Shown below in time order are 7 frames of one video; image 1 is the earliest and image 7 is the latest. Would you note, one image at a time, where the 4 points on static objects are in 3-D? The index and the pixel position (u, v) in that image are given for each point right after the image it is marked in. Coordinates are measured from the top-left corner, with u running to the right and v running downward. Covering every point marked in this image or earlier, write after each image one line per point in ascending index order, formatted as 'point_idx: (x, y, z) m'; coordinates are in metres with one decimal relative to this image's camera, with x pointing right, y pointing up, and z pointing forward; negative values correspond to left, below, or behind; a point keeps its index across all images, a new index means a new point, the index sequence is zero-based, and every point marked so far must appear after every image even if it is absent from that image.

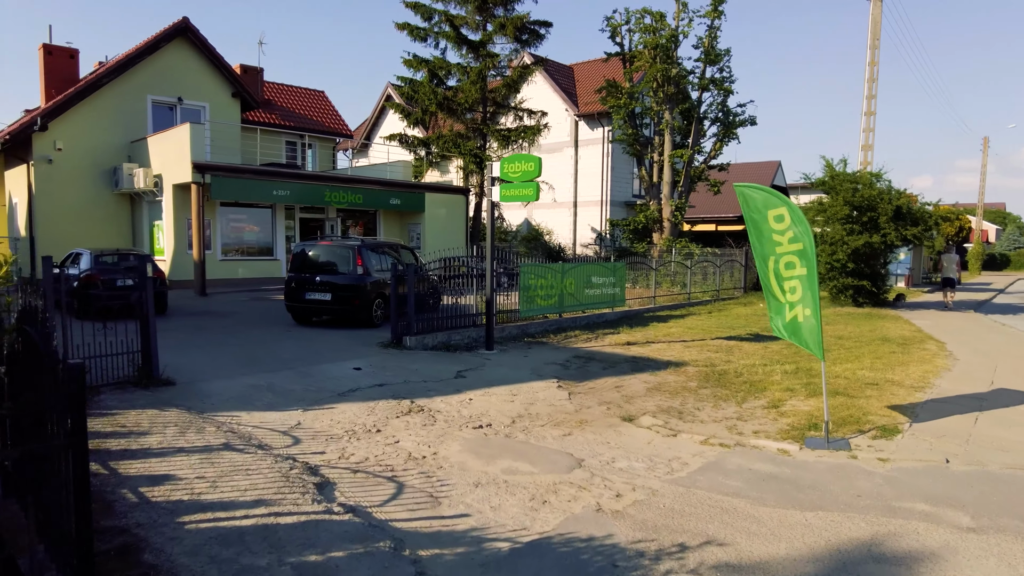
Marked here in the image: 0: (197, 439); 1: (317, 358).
0: (-2.8, -1.3, +6.5) m
1: (-2.8, -1.0, +10.6) m
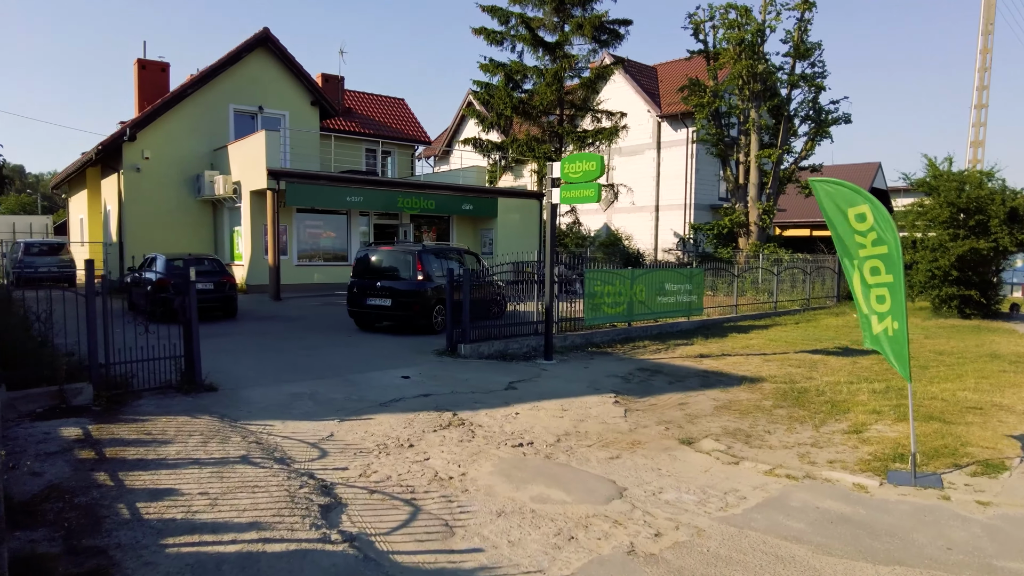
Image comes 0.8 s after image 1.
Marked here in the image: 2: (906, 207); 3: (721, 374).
0: (-2.5, -1.3, +6.2) m
1: (-2.0, -1.1, +10.3) m
2: (+10.4, +2.1, +19.8) m
3: (+2.9, -1.2, +10.4) m
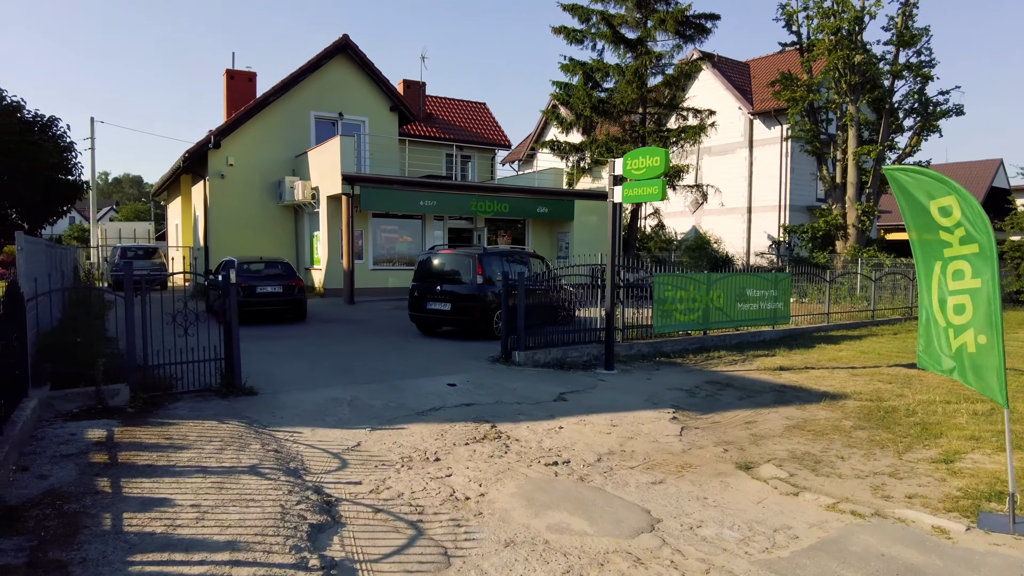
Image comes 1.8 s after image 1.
0: (-2.2, -1.3, +5.9) m
1: (-1.3, -1.1, +9.9) m
2: (+12.3, +1.9, +17.9) m
3: (+3.6, -1.2, +9.4) m
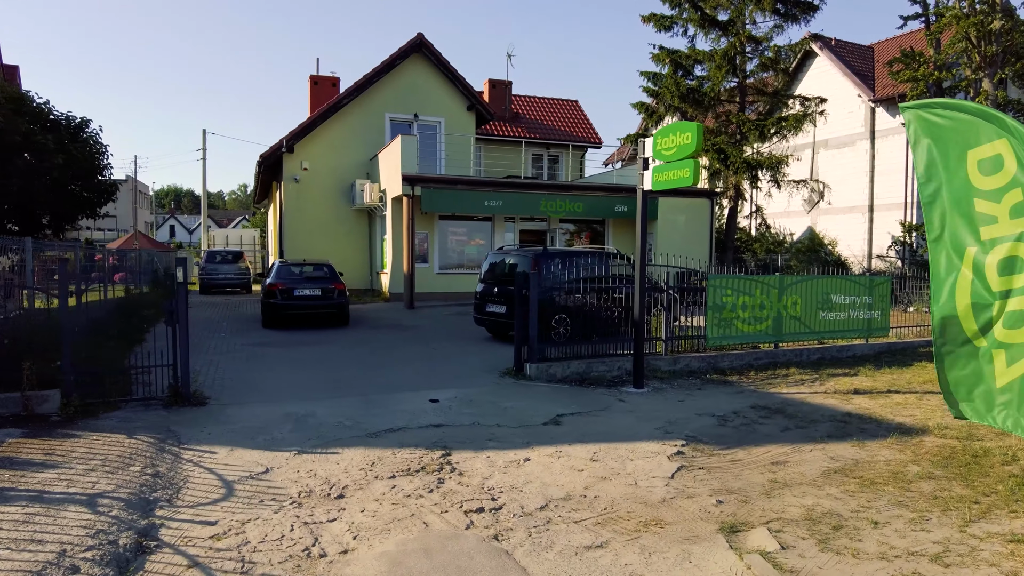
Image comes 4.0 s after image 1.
0: (-2.8, -1.3, +5.0) m
1: (-1.2, -1.1, +8.7) m
2: (+13.6, +1.7, +14.3) m
3: (+3.5, -1.3, +7.4) m
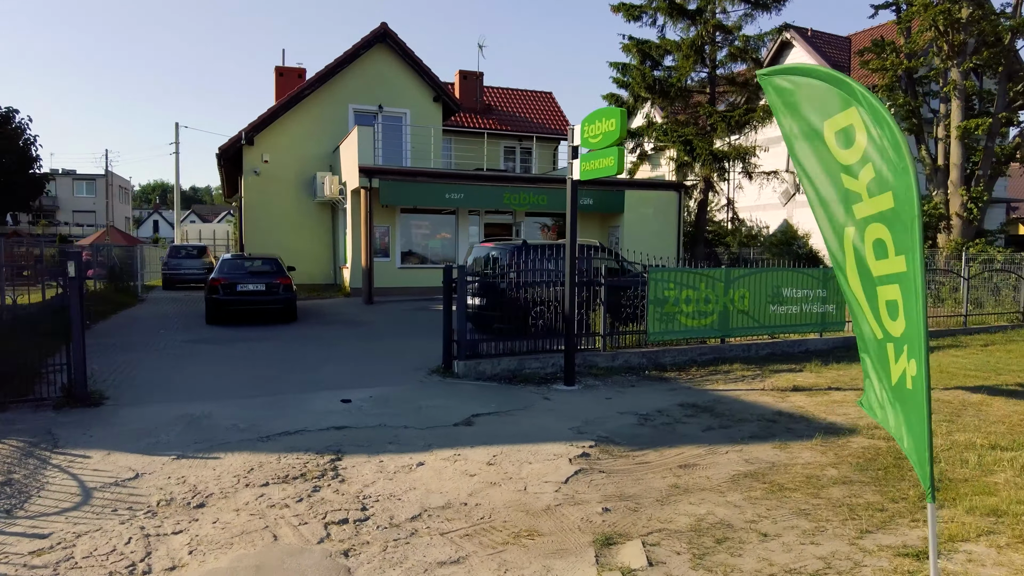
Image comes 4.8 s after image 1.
0: (-3.6, -1.3, +4.6) m
1: (-2.0, -1.1, +8.3) m
2: (+12.7, +1.9, +14.0) m
3: (+2.7, -1.2, +7.1) m
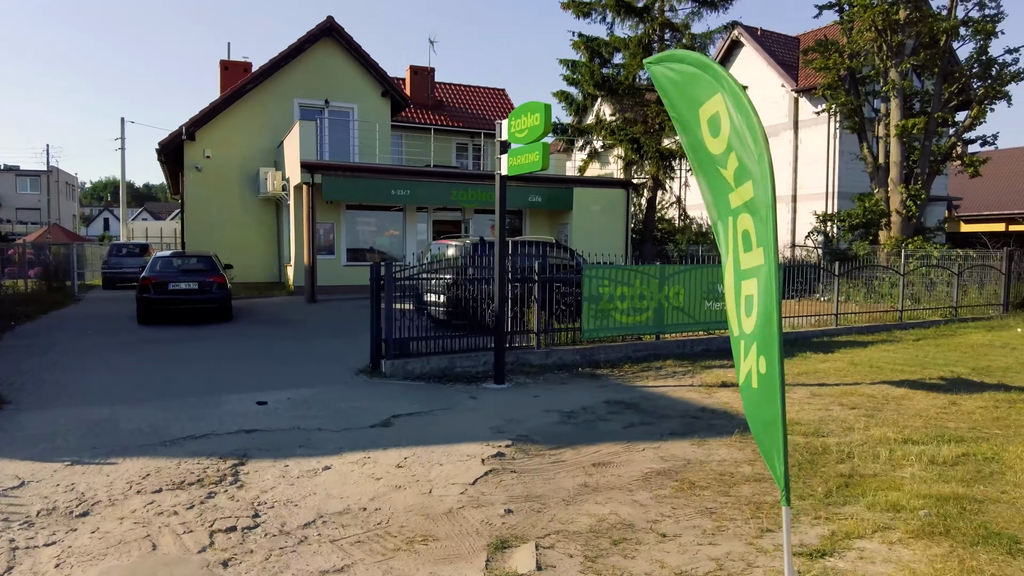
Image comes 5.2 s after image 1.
0: (-4.2, -1.2, +4.3) m
1: (-2.8, -1.0, +8.1) m
2: (+11.6, +2.0, +14.4) m
3: (+2.0, -1.2, +7.1) m
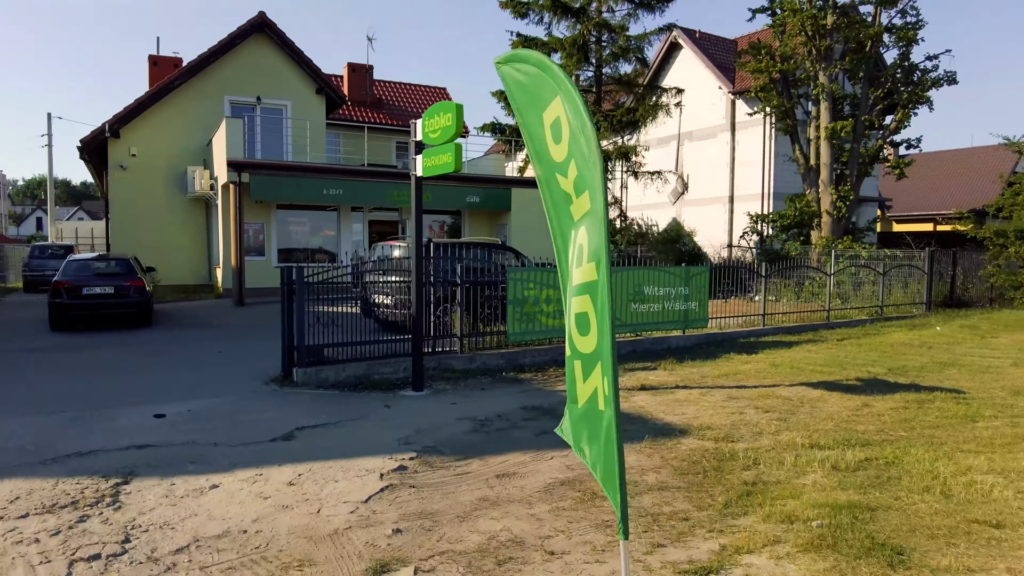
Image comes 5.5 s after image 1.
0: (-4.8, -1.3, +3.8) m
1: (-3.6, -1.1, +7.7) m
2: (+10.3, +2.0, +14.9) m
3: (+1.2, -1.2, +7.0) m
